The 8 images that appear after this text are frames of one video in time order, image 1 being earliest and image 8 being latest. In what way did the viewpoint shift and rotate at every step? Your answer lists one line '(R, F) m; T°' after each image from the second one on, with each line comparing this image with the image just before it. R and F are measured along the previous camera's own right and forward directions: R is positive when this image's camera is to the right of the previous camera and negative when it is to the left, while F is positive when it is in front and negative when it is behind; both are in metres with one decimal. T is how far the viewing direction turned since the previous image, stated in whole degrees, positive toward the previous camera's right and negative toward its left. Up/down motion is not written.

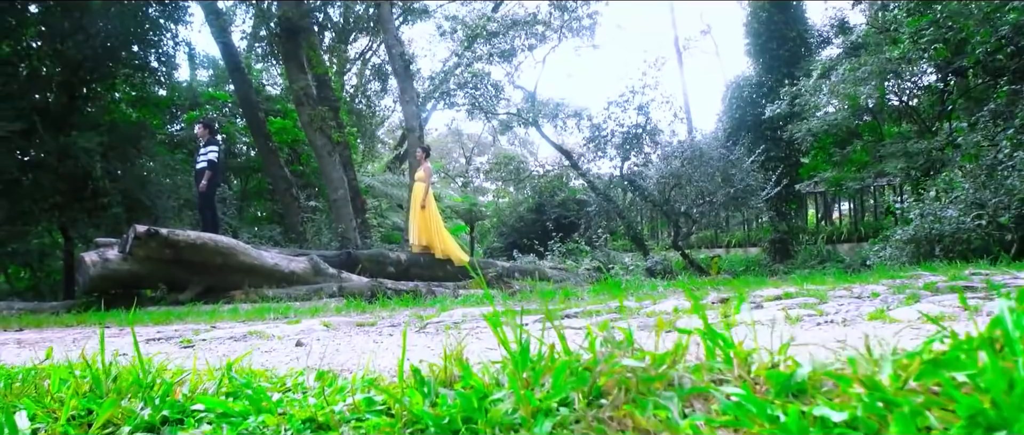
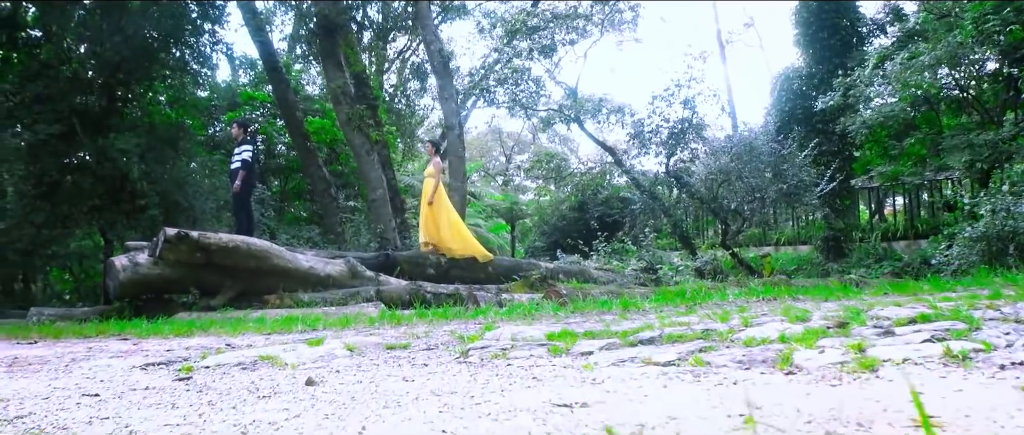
(0.0, +0.4) m; -3°
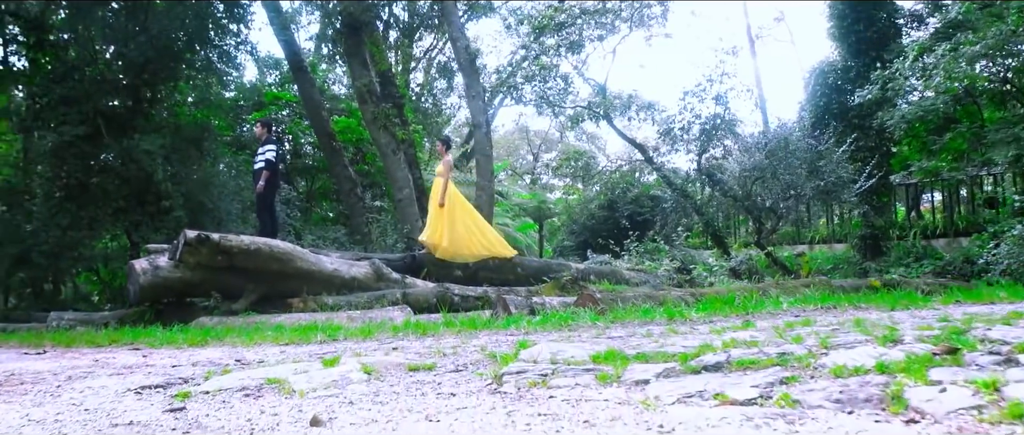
(0.0, +0.3) m; -2°
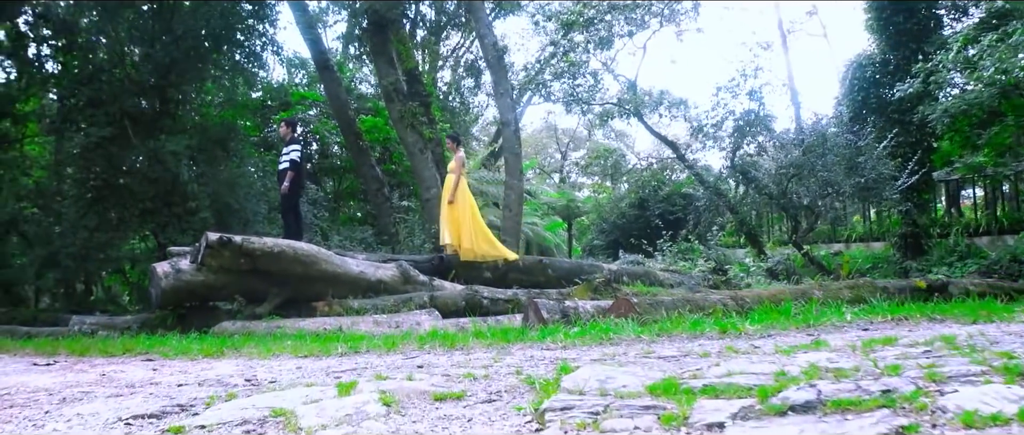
(0.0, +0.3) m; -2°
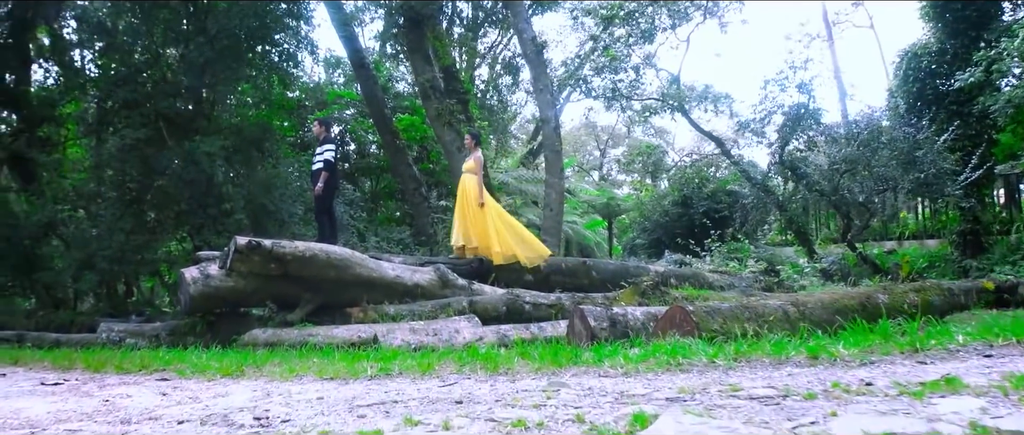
(0.0, +0.4) m; -3°
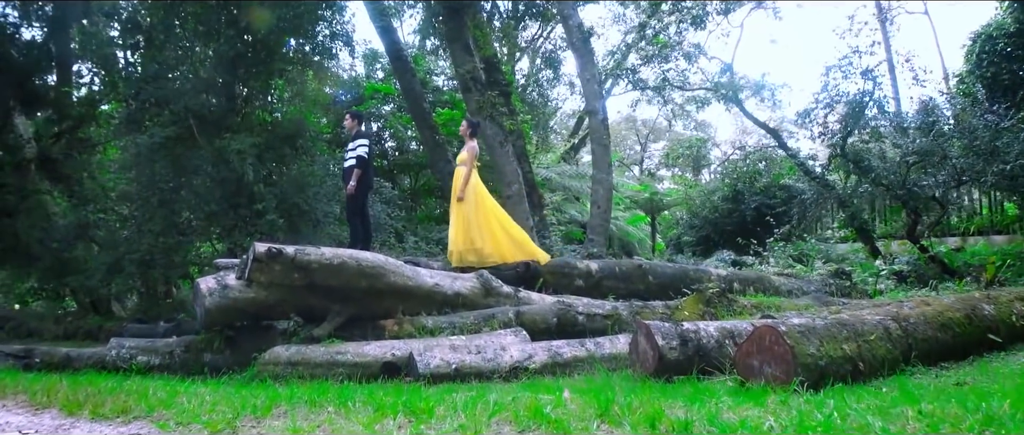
(-0.1, +0.7) m; -3°
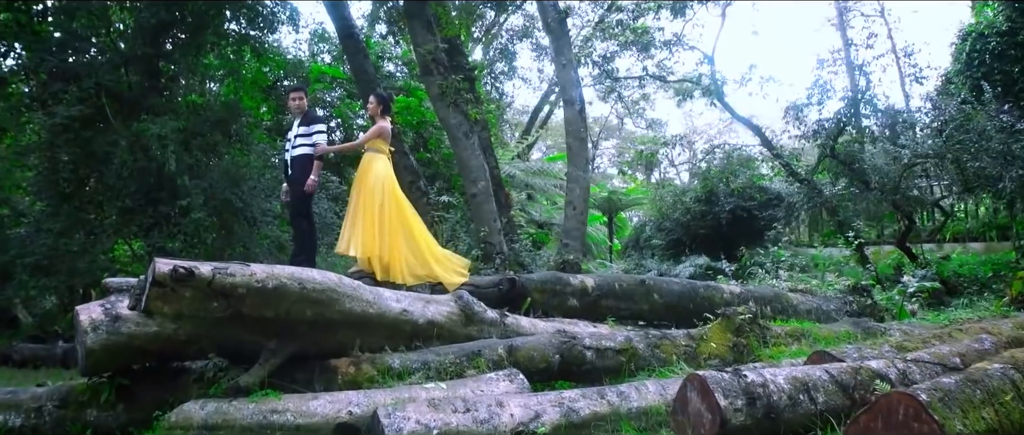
(-0.3, +1.4) m; +4°
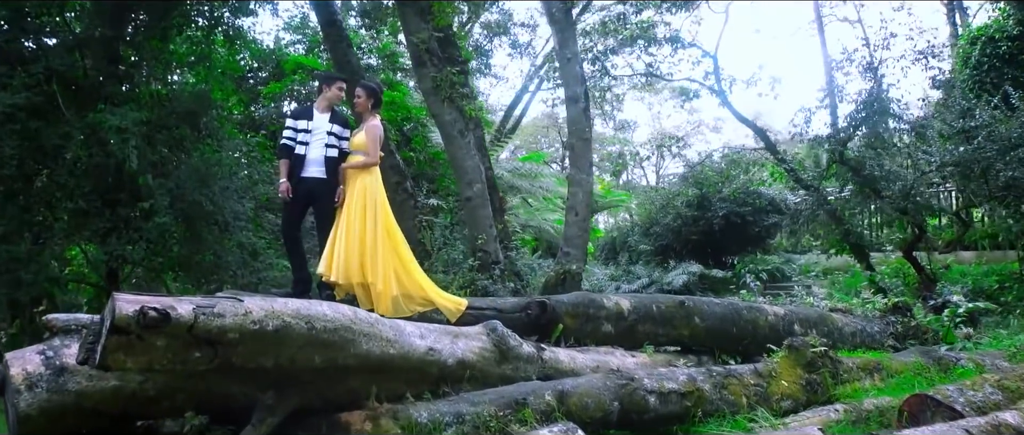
(-0.4, +0.9) m; +3°
